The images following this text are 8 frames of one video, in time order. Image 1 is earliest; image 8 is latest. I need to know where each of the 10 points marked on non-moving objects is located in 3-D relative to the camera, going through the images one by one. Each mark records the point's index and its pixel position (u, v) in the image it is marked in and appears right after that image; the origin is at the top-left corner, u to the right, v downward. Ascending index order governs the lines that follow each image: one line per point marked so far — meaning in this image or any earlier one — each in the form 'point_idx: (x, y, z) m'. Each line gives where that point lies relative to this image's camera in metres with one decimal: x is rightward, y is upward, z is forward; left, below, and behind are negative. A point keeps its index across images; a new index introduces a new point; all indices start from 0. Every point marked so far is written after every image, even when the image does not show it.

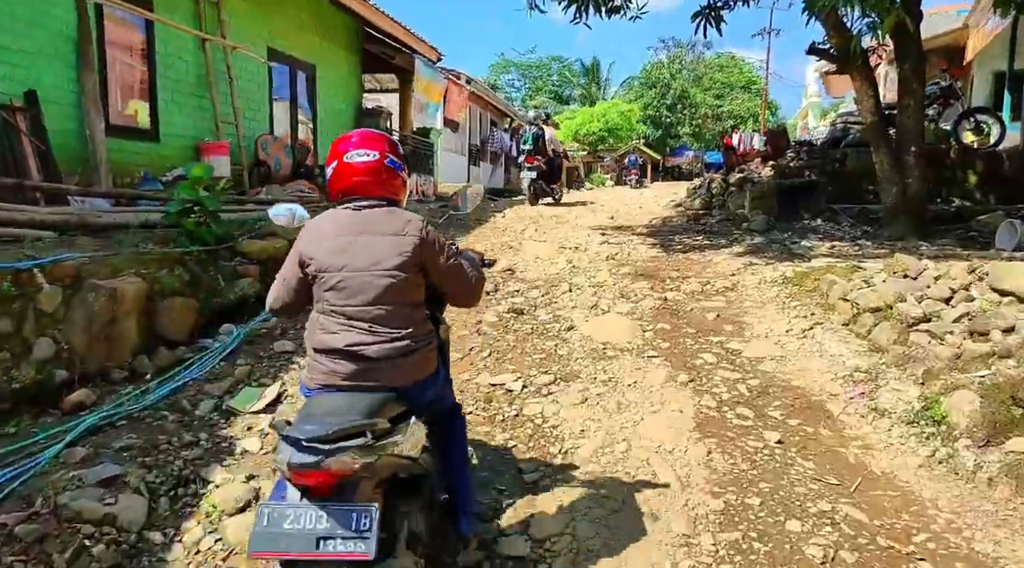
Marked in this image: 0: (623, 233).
0: (+1.4, +0.6, +8.9) m
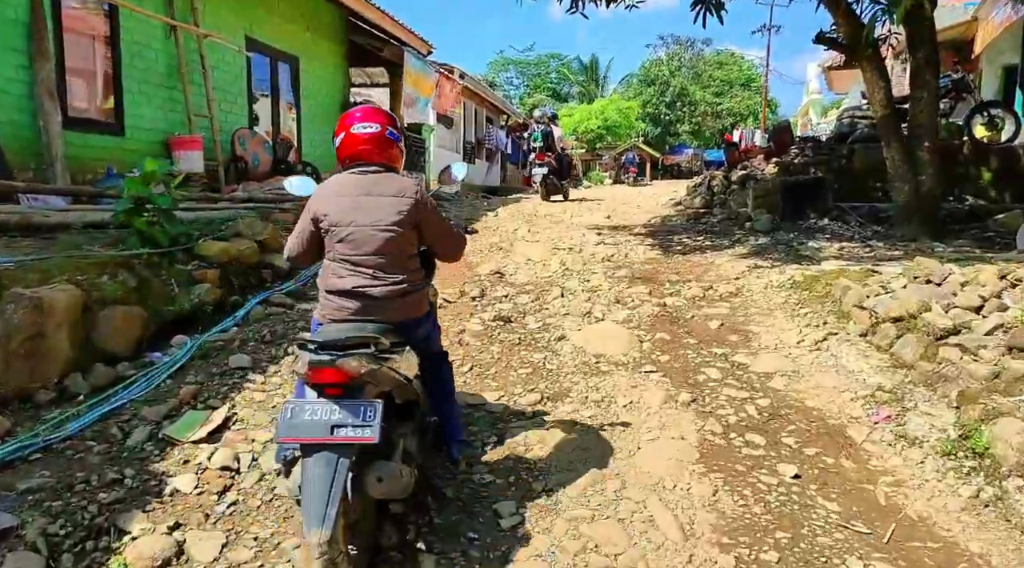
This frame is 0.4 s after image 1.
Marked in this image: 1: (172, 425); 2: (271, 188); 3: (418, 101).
0: (+1.3, +0.6, +8.5) m
1: (-1.5, -0.6, +3.1) m
2: (-2.6, +1.1, +8.0) m
3: (-1.6, +3.2, +12.9) m
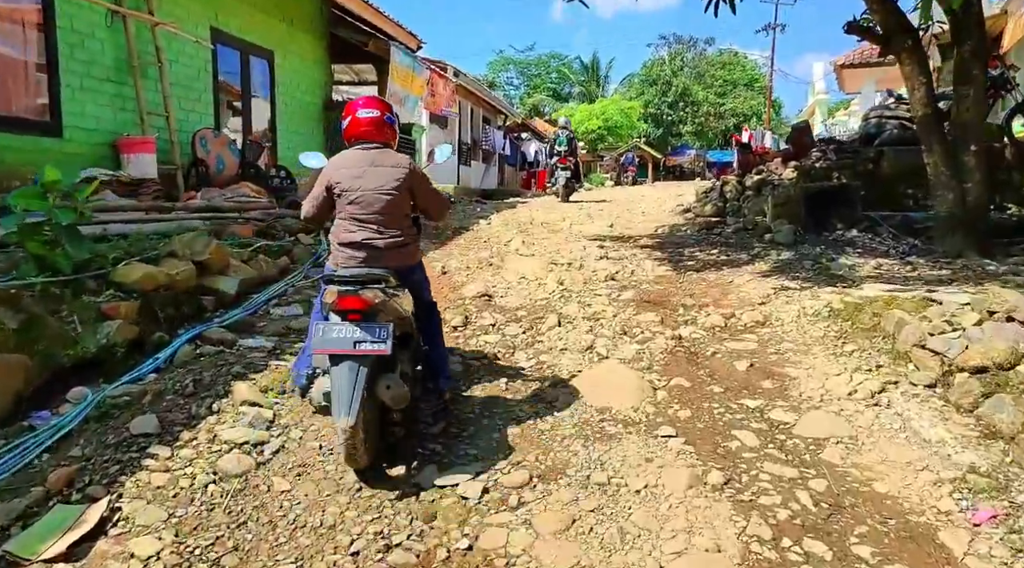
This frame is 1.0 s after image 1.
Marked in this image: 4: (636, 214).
0: (+1.2, +0.4, +7.7) m
1: (-1.5, -0.8, +2.3) m
2: (-2.7, +0.9, +7.2) m
3: (-1.7, +3.0, +12.1) m
4: (+1.8, +1.1, +10.9) m
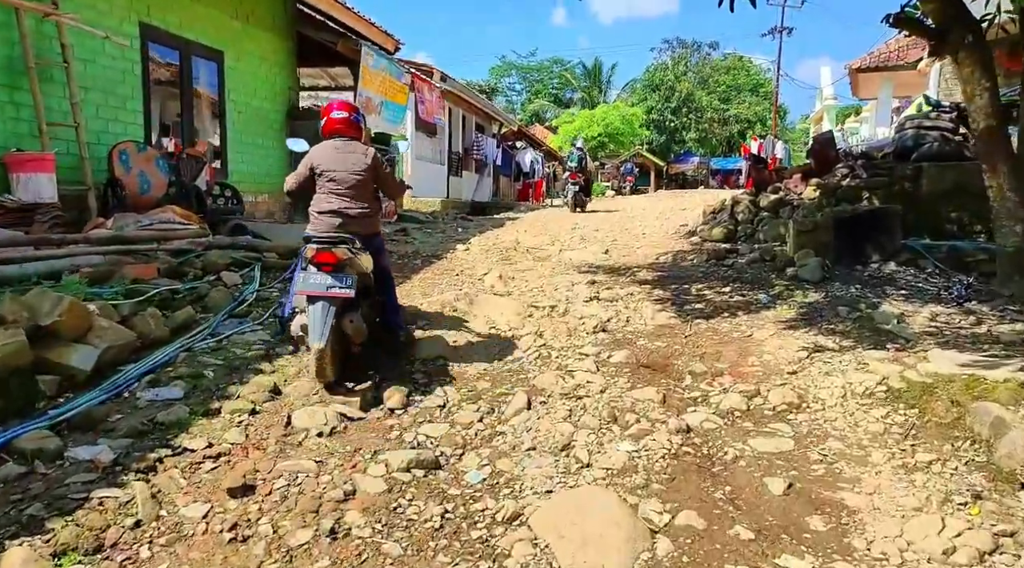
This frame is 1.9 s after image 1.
0: (+1.0, 0.0, +6.5) m
1: (-1.8, -1.1, +1.1) m
2: (-2.9, +0.5, +6.0) m
3: (-1.9, +2.6, +10.9) m
4: (+1.6, +0.7, +9.7) m
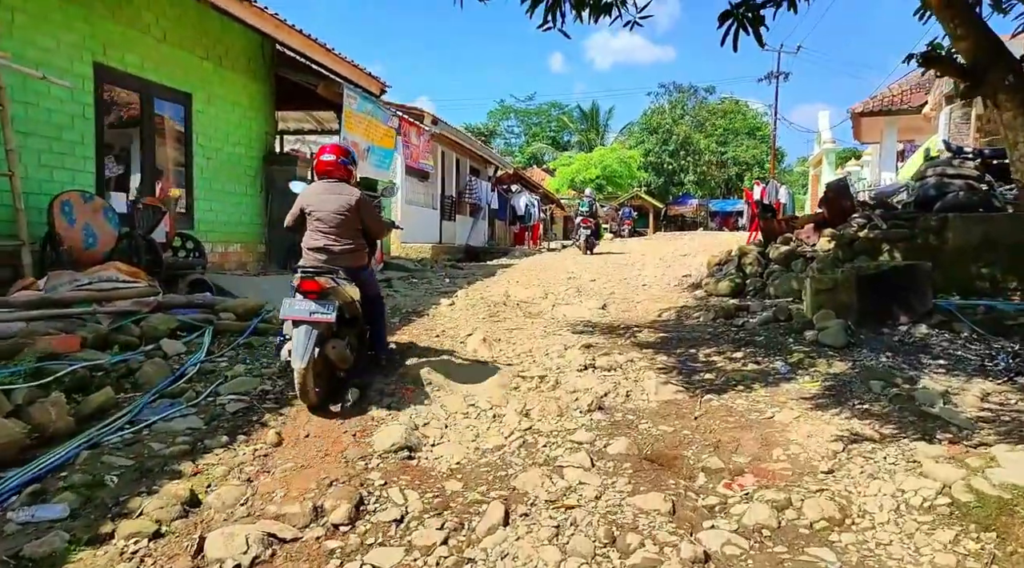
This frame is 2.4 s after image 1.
0: (+0.9, -0.5, +5.8) m
1: (-1.9, -1.3, +0.4) m
2: (-3.1, 0.0, +5.4) m
3: (-2.0, +1.9, +10.4) m
4: (+1.5, 0.0, +9.1) m
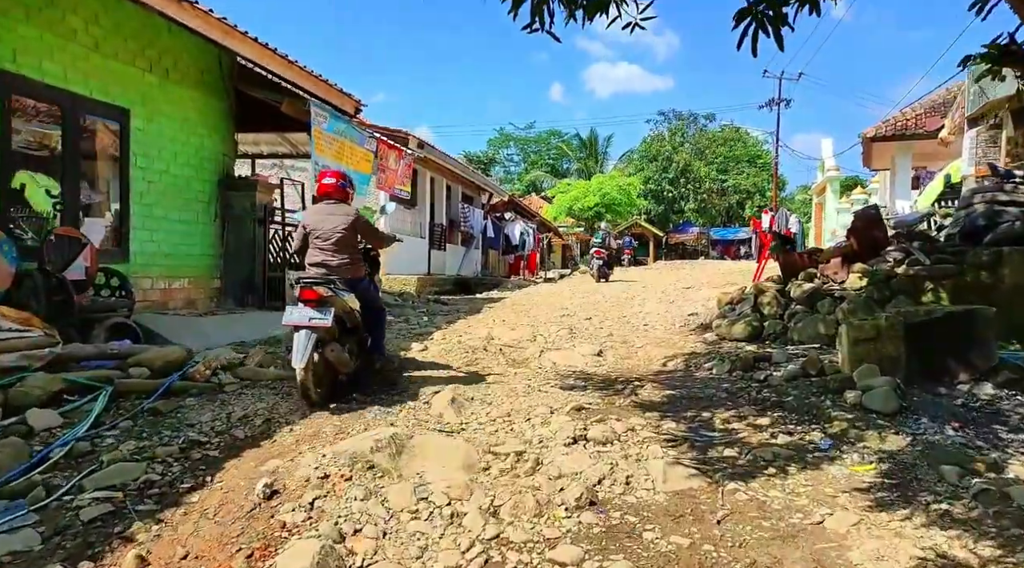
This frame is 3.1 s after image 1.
0: (+0.7, -0.8, +4.8) m
1: (-2.1, -1.4, -0.7) m
2: (-3.2, -0.3, +4.4) m
3: (-2.1, +1.4, +9.4) m
4: (+1.3, -0.5, +8.1) m
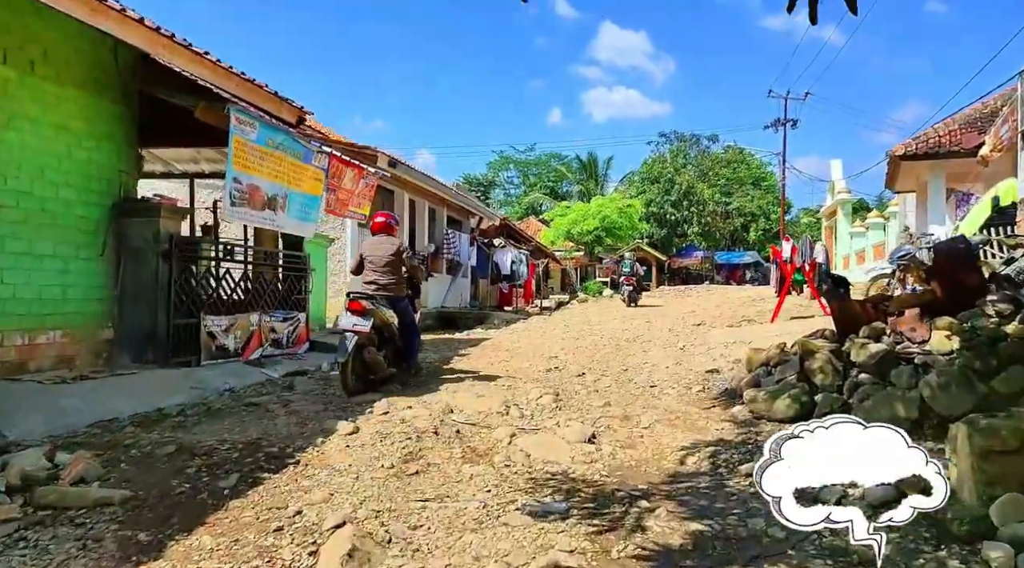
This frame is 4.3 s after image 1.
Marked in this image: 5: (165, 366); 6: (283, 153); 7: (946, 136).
0: (+0.4, -1.1, +3.0) m
1: (-2.3, -1.6, -2.4) m
2: (-3.5, -0.6, +2.6) m
3: (-2.4, +0.9, +7.8) m
4: (+1.1, -0.9, +6.3) m
5: (-3.1, -0.7, +6.4) m
6: (-2.4, +1.4, +7.5) m
7: (+8.4, +2.9, +14.0) m
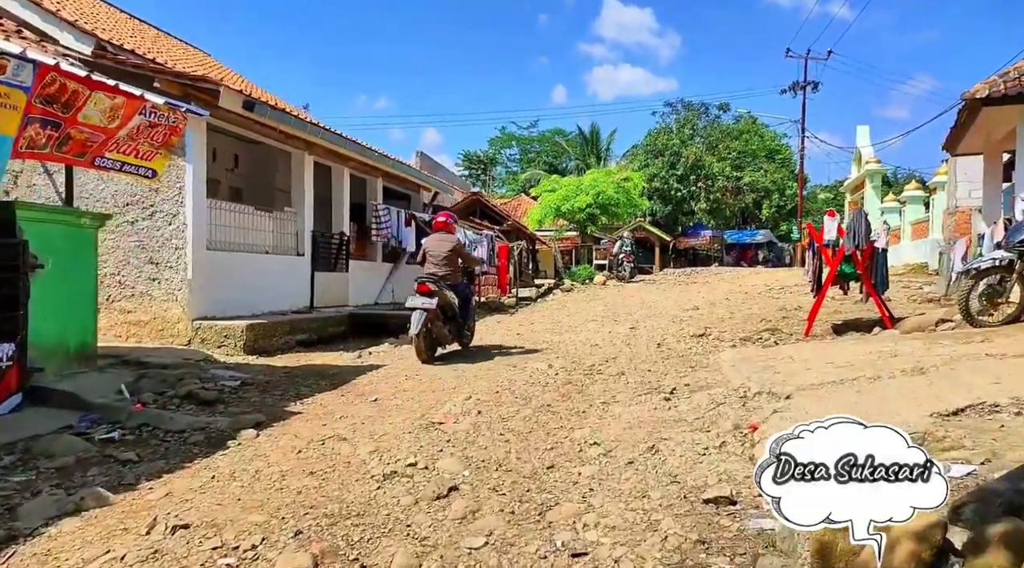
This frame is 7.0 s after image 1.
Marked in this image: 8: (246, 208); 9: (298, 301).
0: (-0.6, -1.4, -0.7) m
1: (-3.4, -2.0, -6.1) m
2: (-4.5, -0.8, -1.0) m
3: (-3.4, +0.8, +4.0) m
4: (+0.1, -1.0, +2.6) m
5: (-4.1, -0.9, +2.7) m
6: (-3.4, +1.3, +3.7) m
7: (+7.4, +3.0, +10.0) m
8: (-3.3, +1.0, +9.5) m
9: (-3.0, -0.2, +10.8) m
